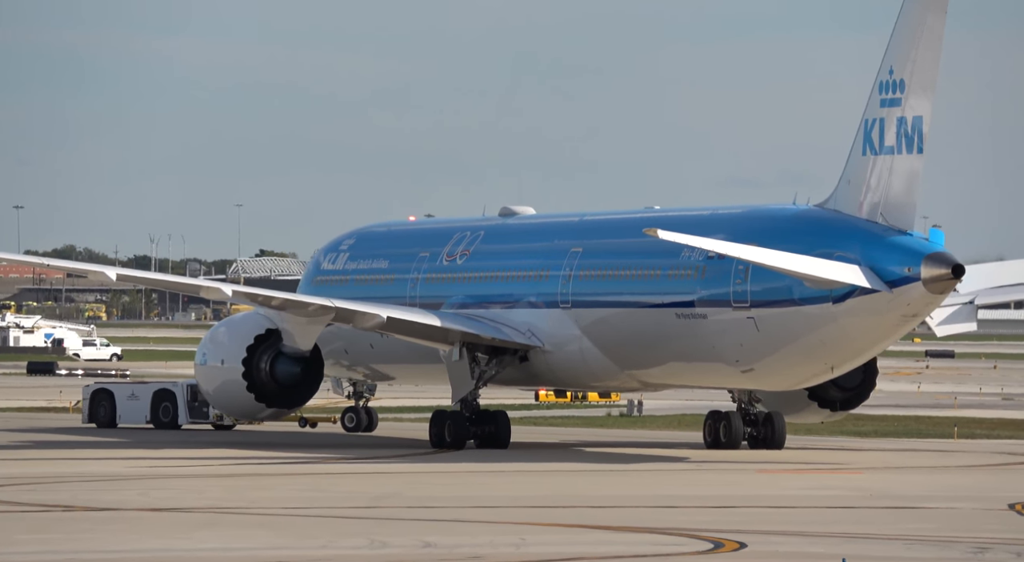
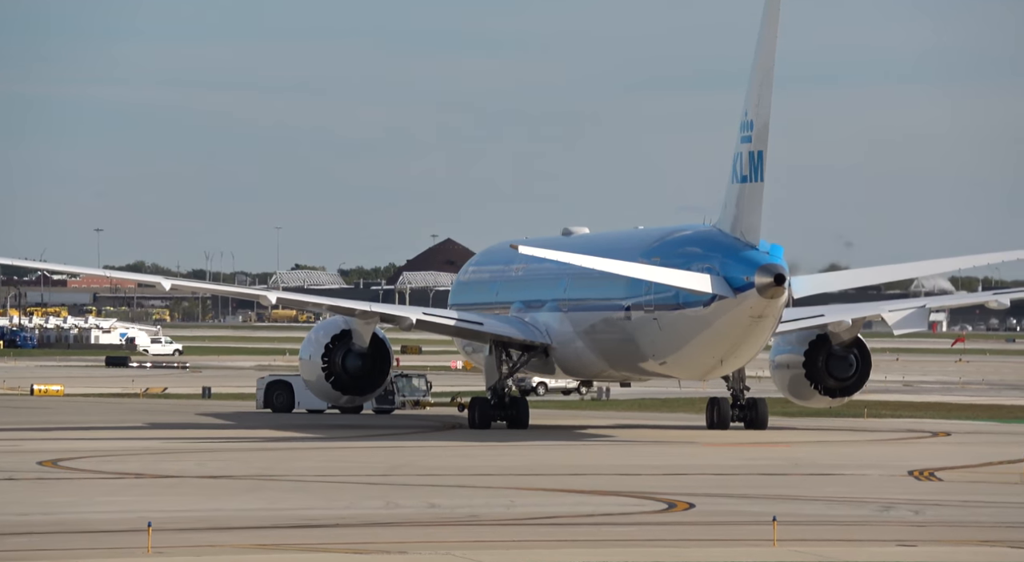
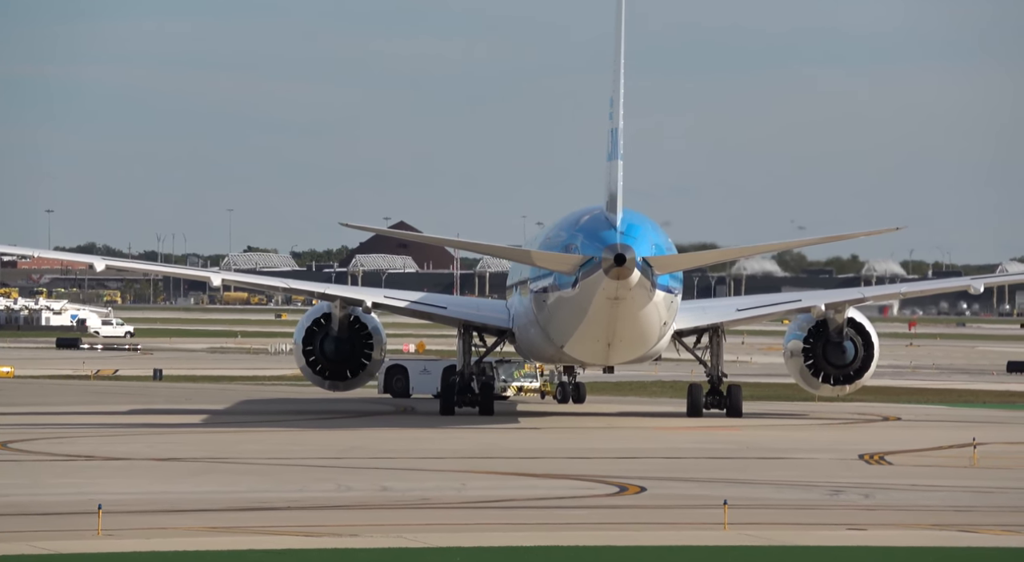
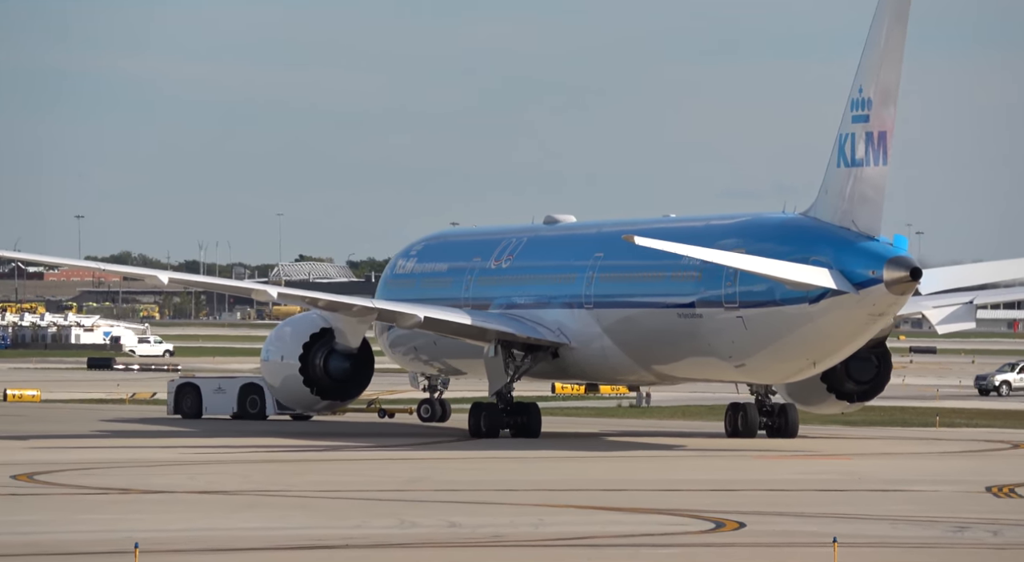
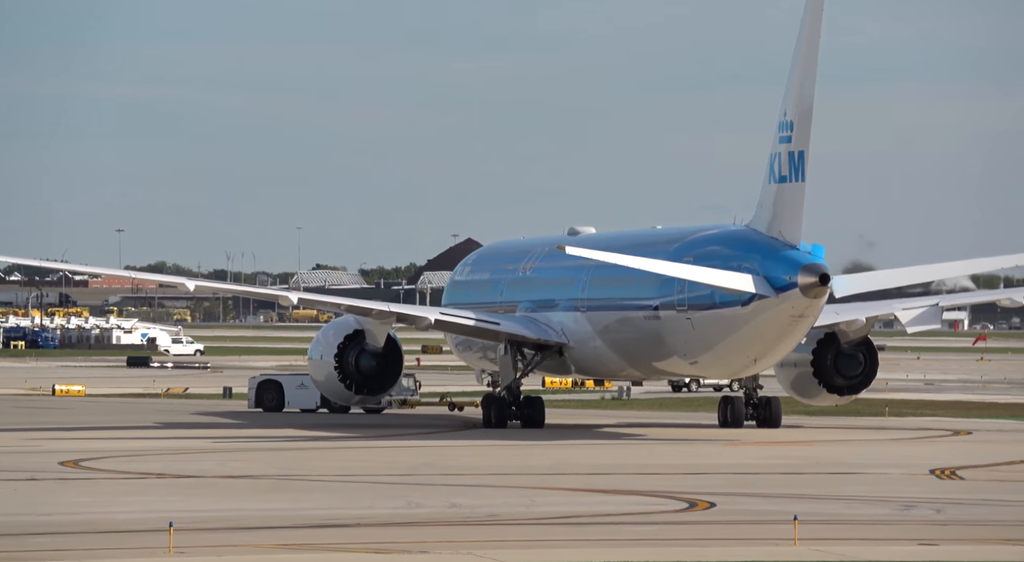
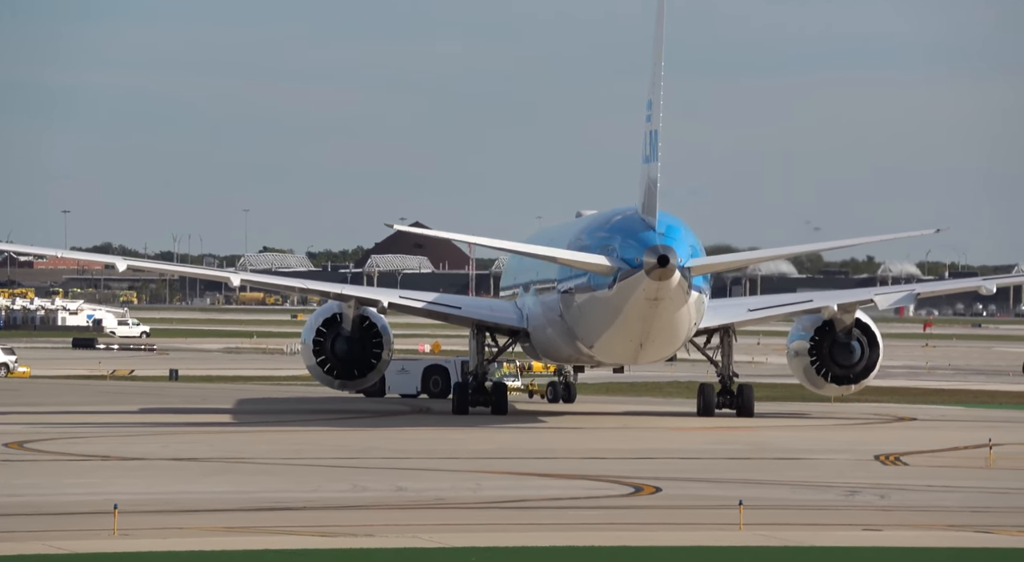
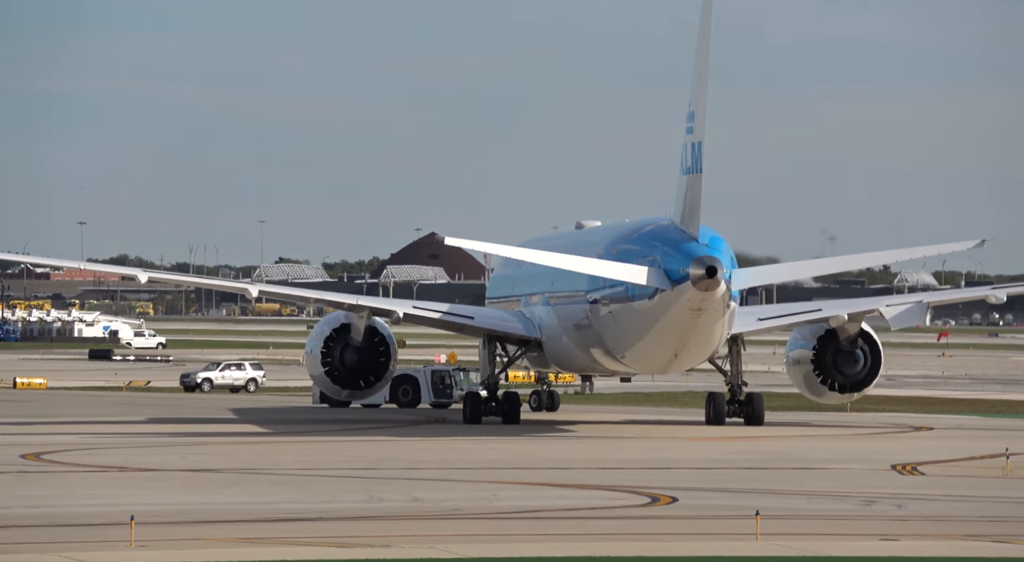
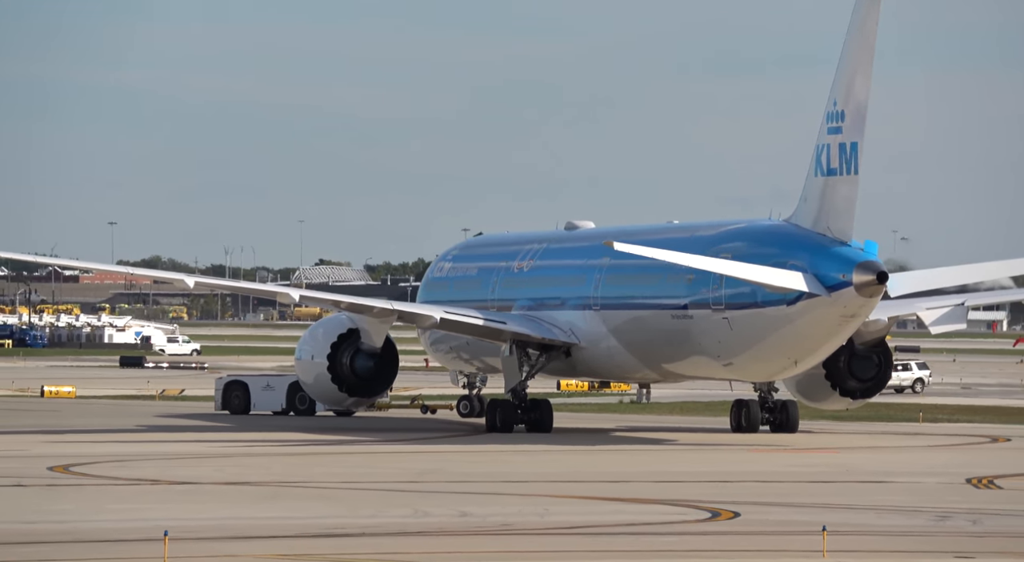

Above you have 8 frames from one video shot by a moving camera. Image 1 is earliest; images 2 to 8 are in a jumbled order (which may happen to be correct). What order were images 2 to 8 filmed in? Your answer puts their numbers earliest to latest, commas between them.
4, 8, 5, 2, 7, 6, 3
